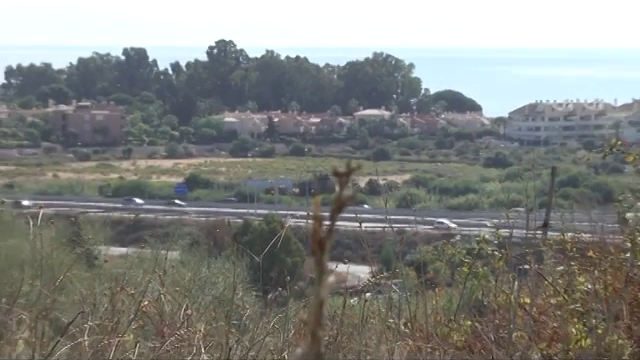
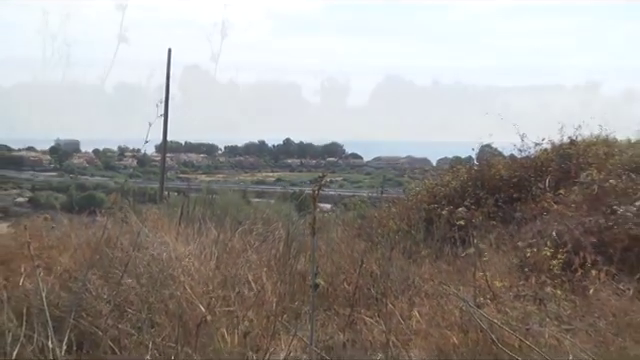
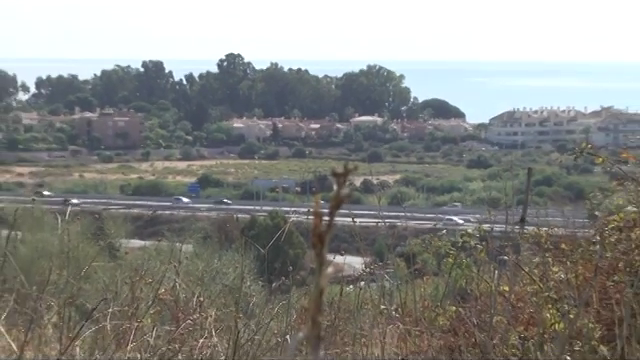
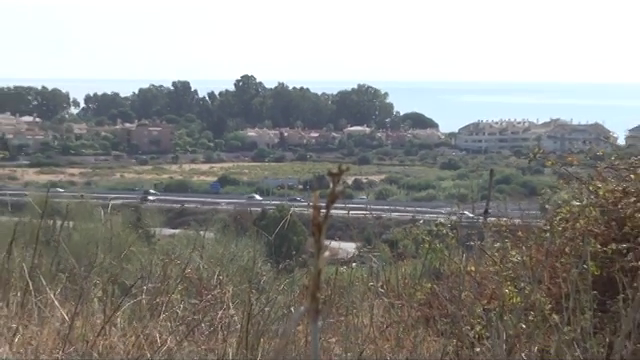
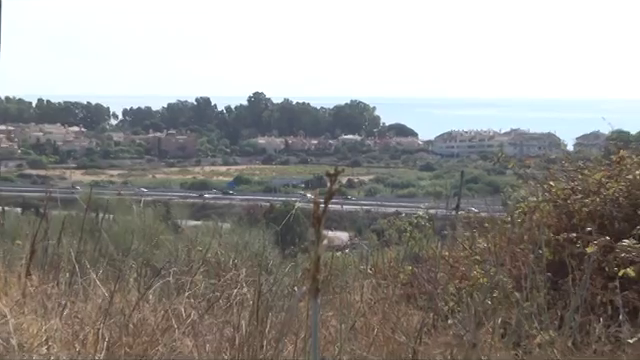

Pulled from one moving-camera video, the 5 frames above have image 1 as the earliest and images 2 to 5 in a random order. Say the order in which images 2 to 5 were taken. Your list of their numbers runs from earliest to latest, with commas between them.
3, 4, 5, 2
